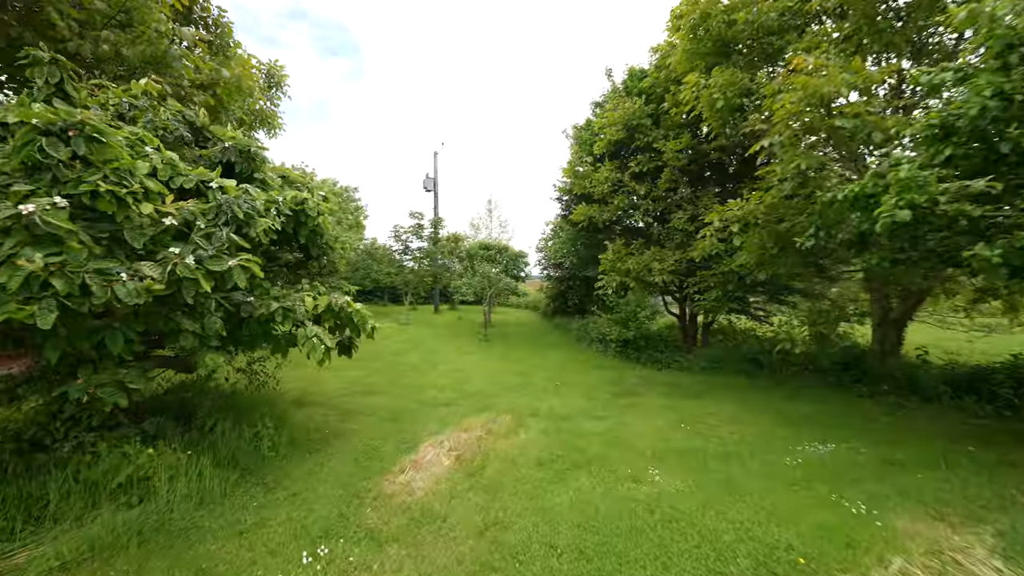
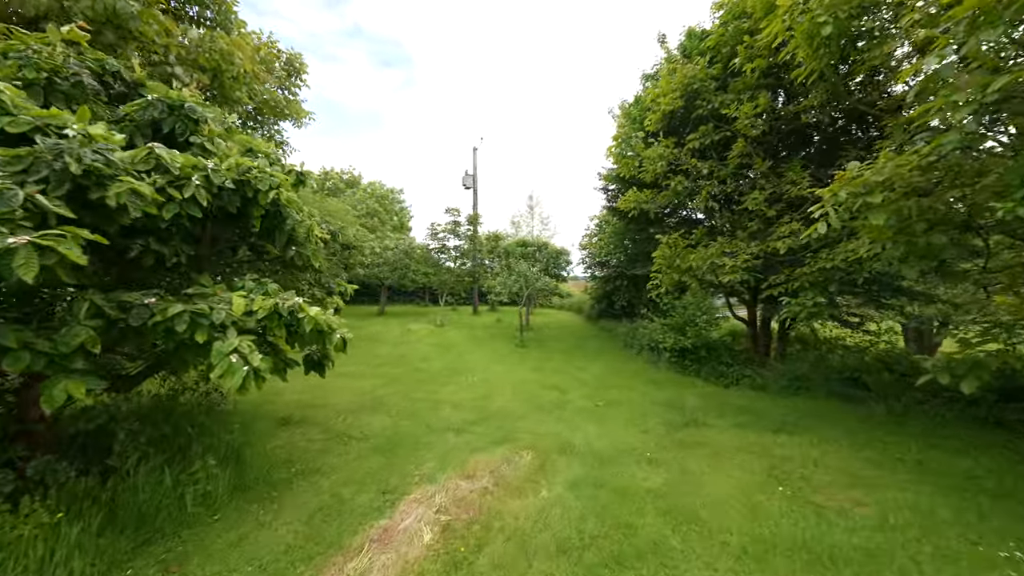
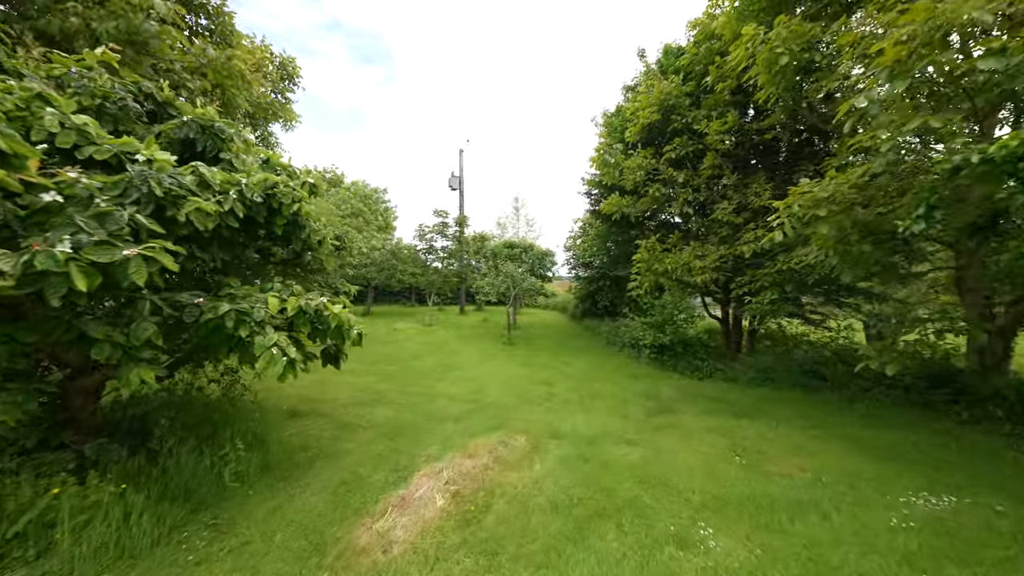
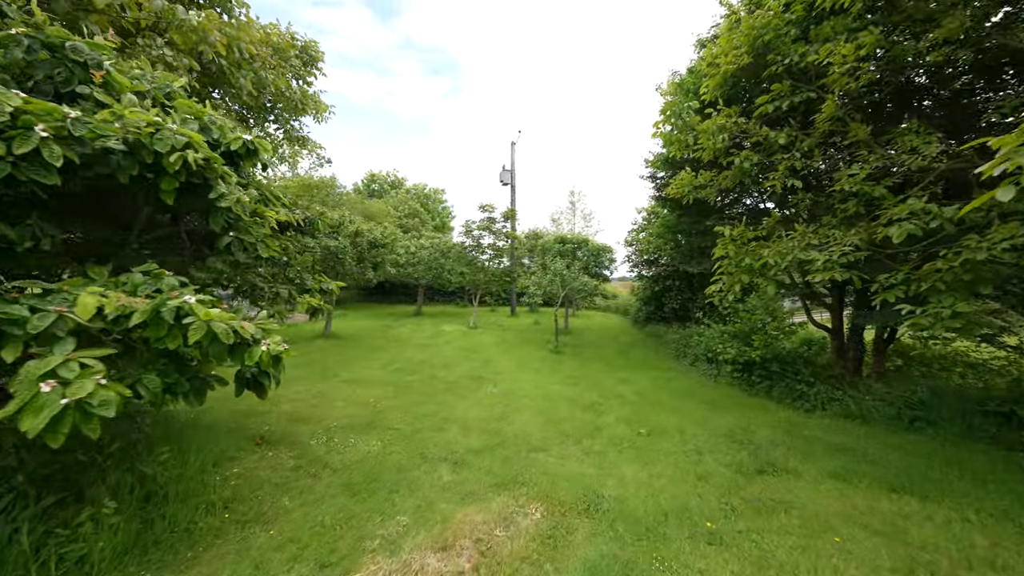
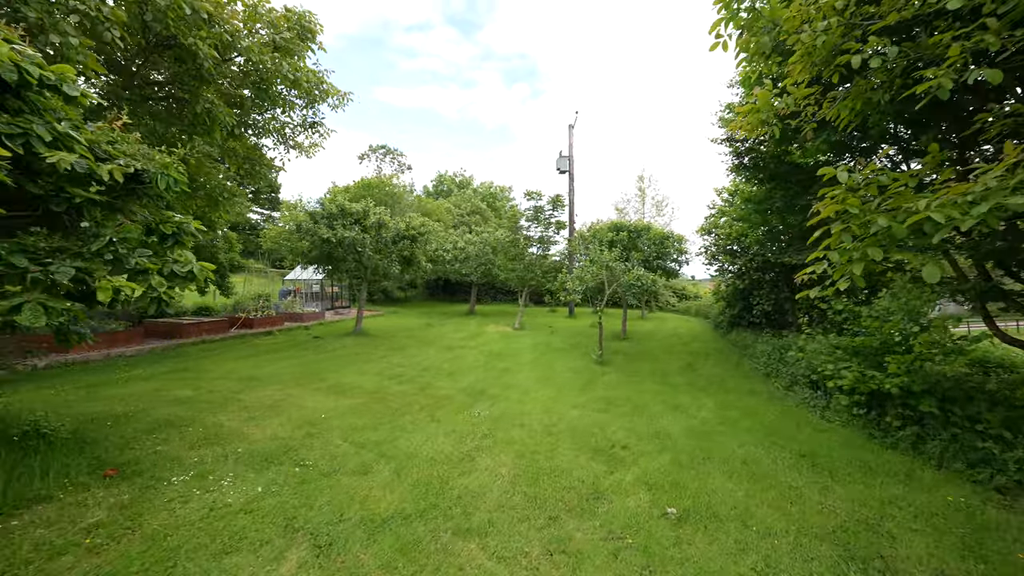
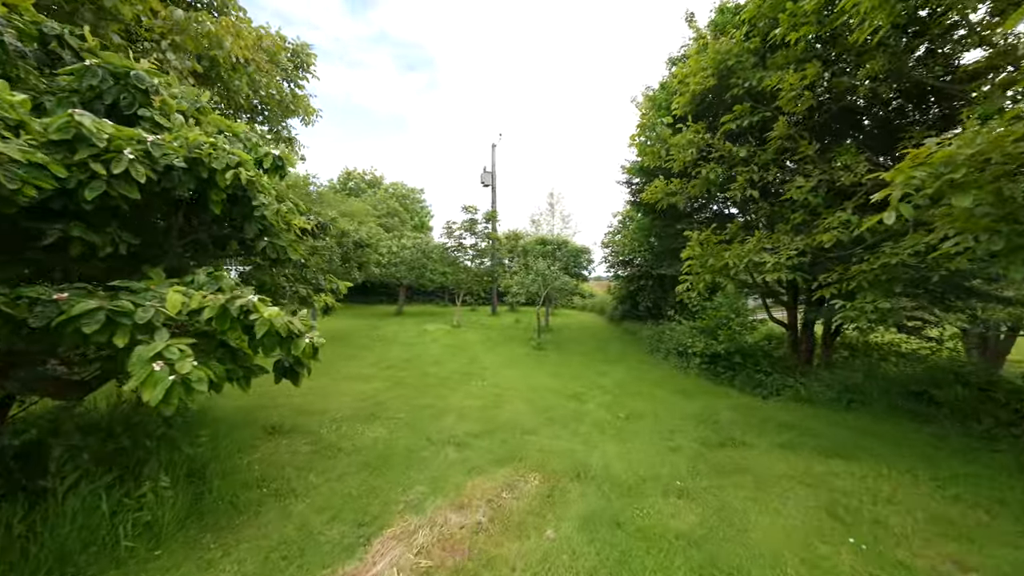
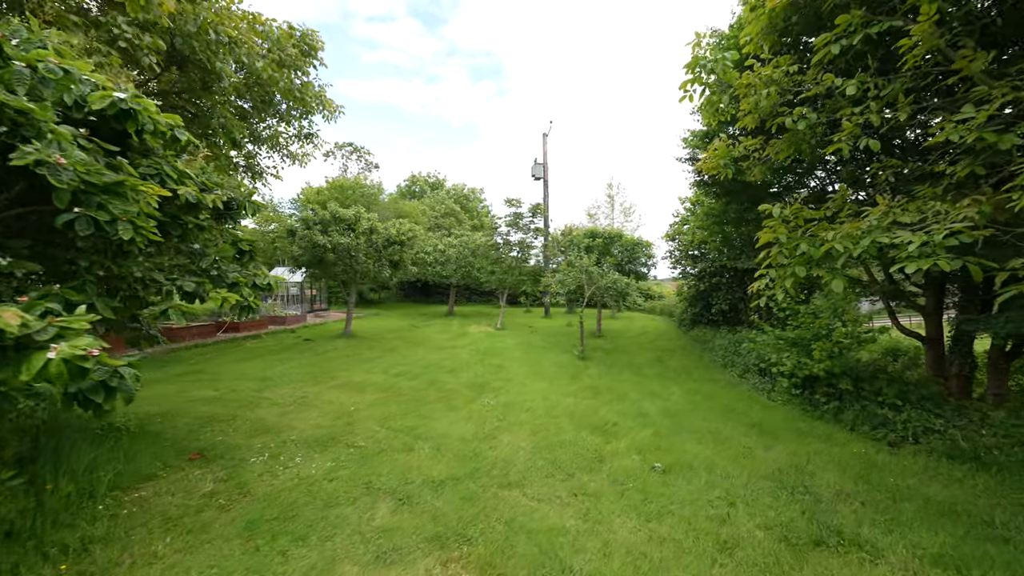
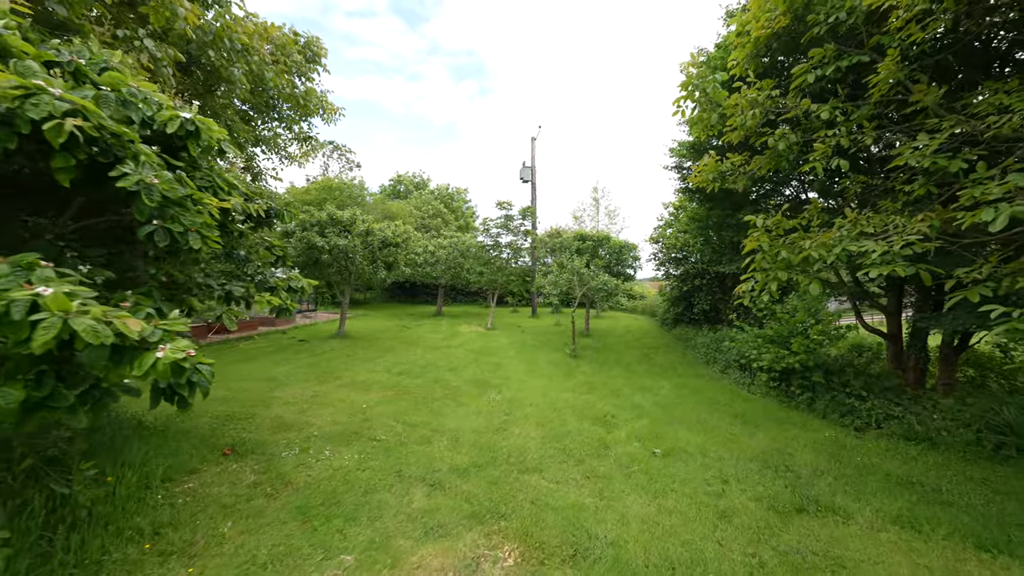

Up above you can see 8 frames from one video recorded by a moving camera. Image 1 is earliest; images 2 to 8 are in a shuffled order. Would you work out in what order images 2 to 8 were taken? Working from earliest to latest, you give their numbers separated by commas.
3, 2, 6, 4, 8, 7, 5
